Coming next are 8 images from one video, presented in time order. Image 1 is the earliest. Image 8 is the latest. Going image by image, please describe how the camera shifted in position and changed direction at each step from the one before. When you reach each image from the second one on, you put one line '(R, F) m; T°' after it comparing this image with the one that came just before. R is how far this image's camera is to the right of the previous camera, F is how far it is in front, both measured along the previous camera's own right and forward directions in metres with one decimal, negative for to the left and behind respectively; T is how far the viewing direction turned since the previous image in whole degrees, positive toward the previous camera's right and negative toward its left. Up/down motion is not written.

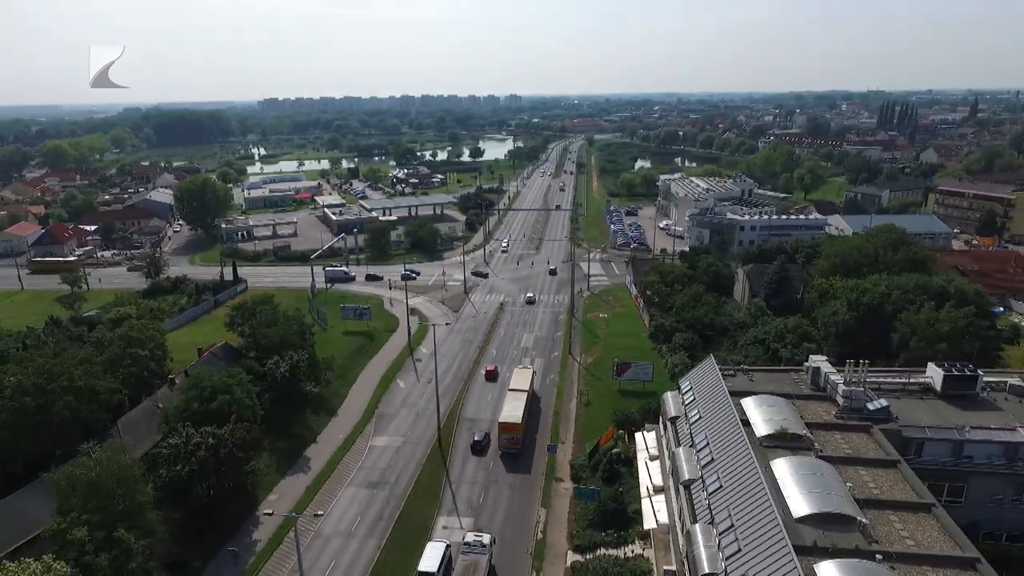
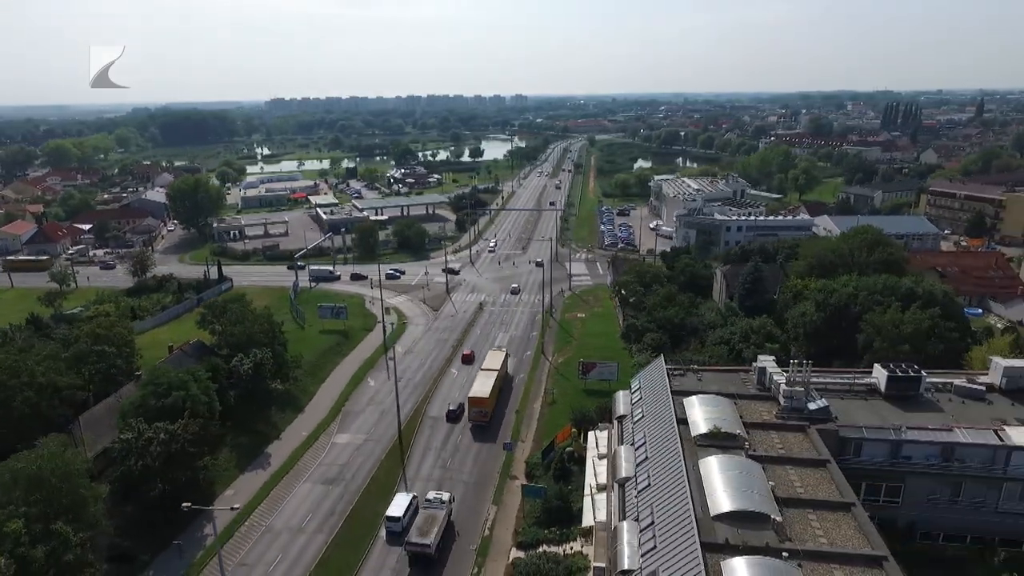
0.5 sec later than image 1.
(+2.3, -0.2) m; -1°
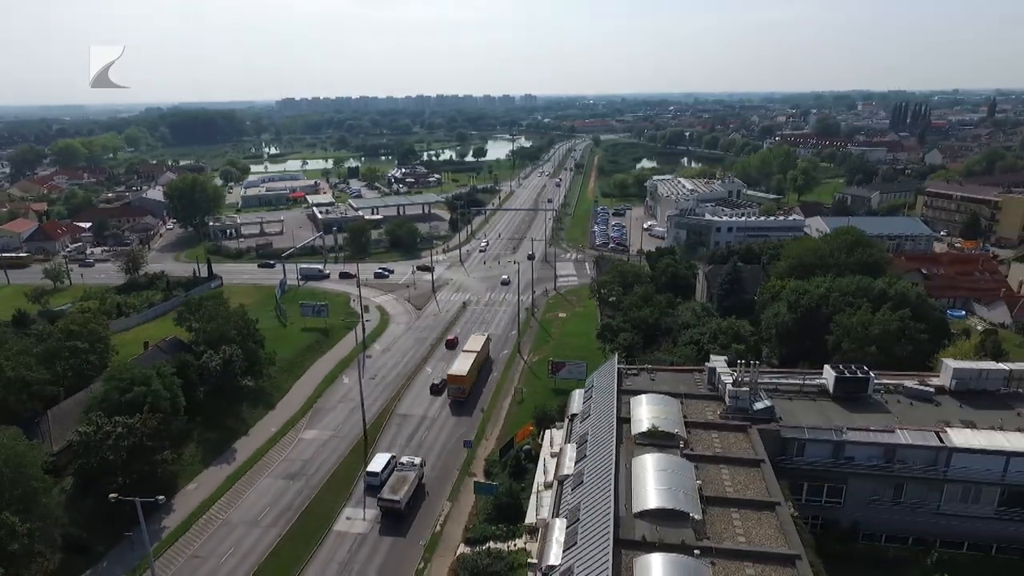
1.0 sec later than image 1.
(+2.3, -0.2) m; -1°
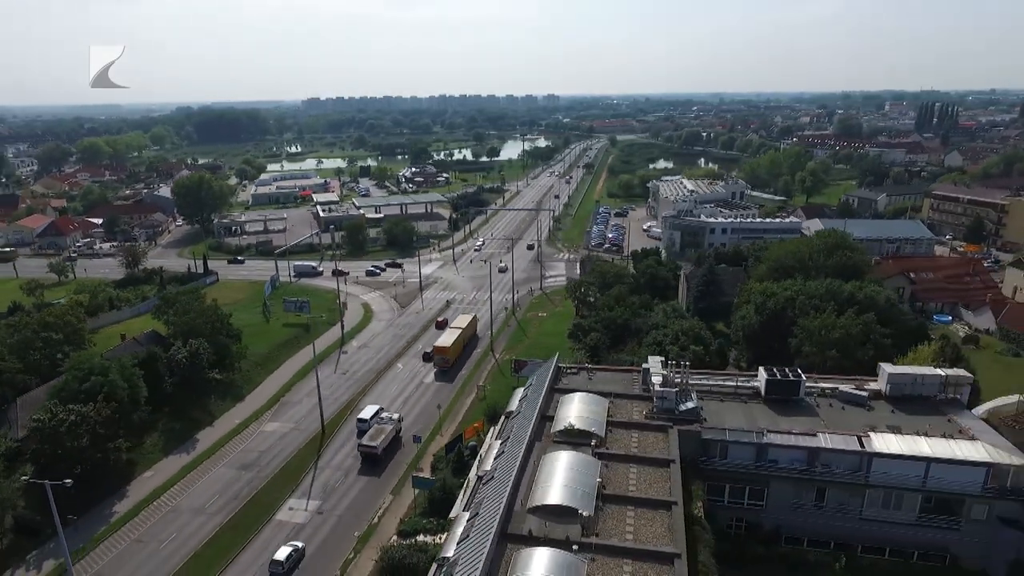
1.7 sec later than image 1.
(+3.5, -0.3) m; -2°
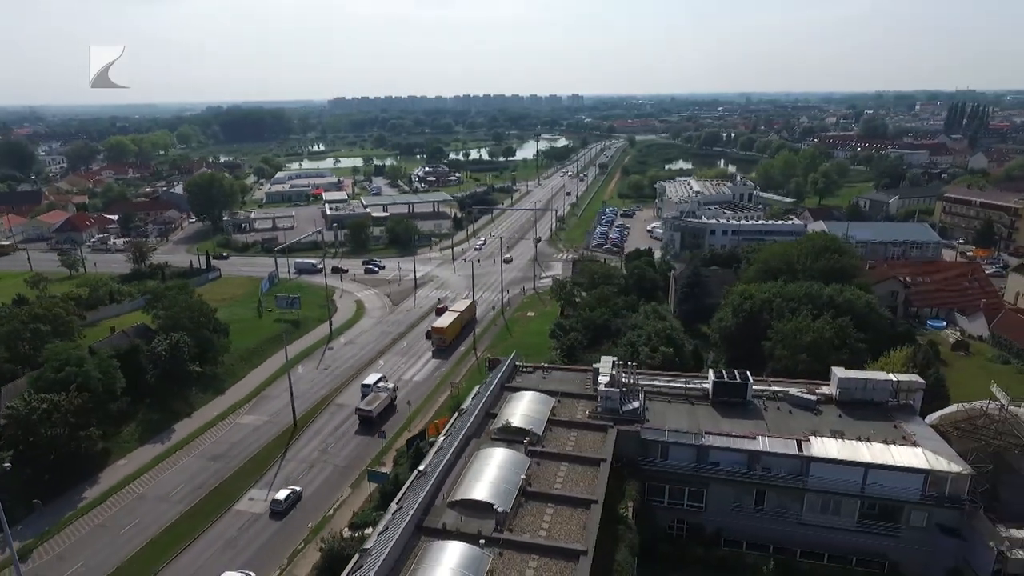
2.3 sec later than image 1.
(+2.9, -0.2) m; -2°
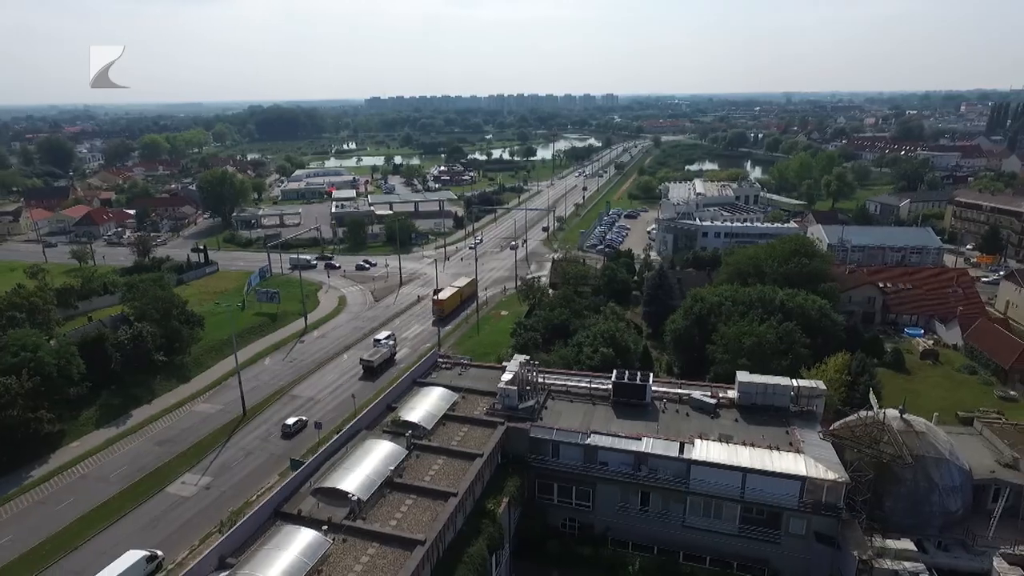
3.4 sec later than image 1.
(+5.0, -0.3) m; -3°
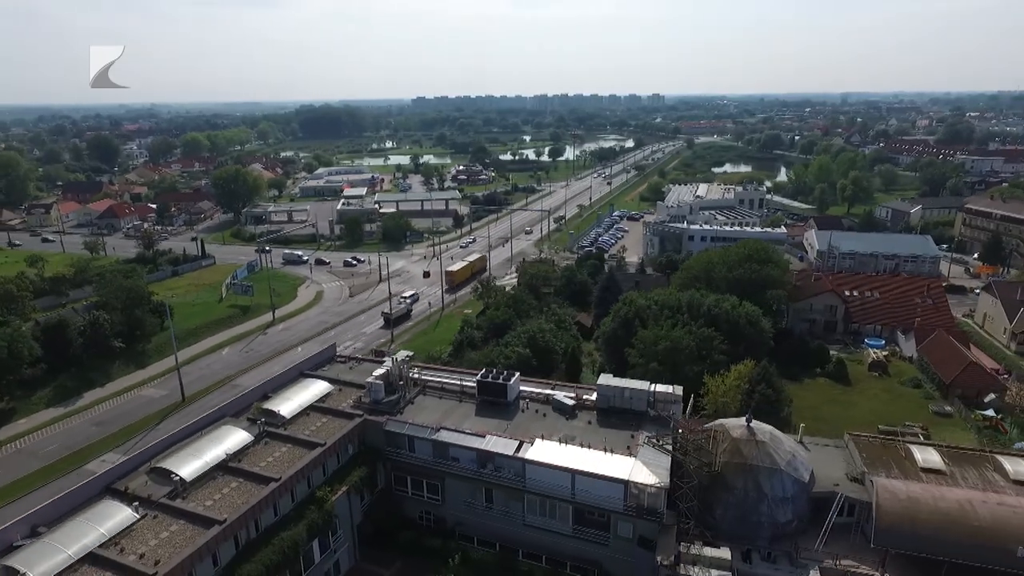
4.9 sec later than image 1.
(+6.8, -0.3) m; -4°
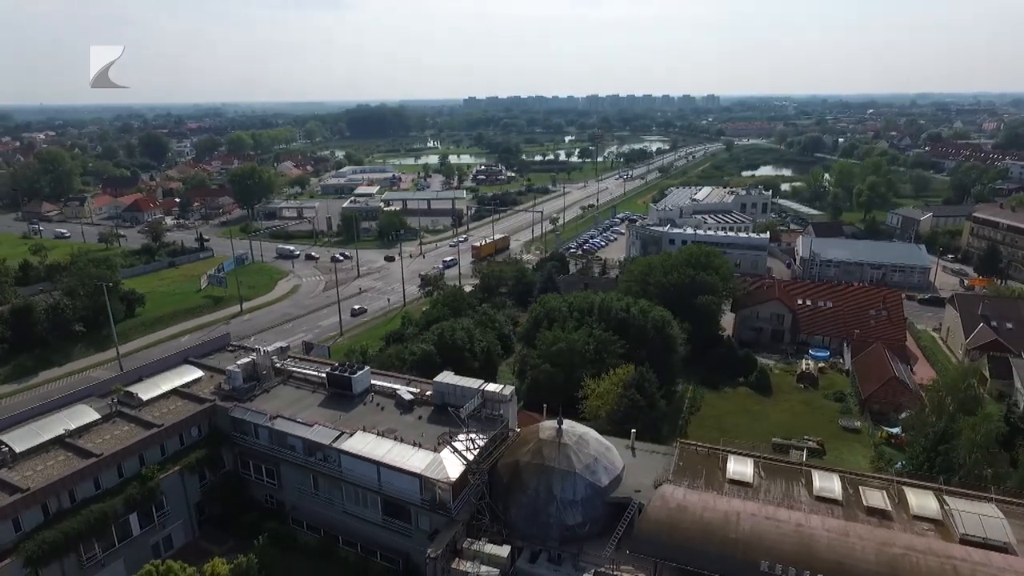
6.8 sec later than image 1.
(+8.0, -0.1) m; -5°
